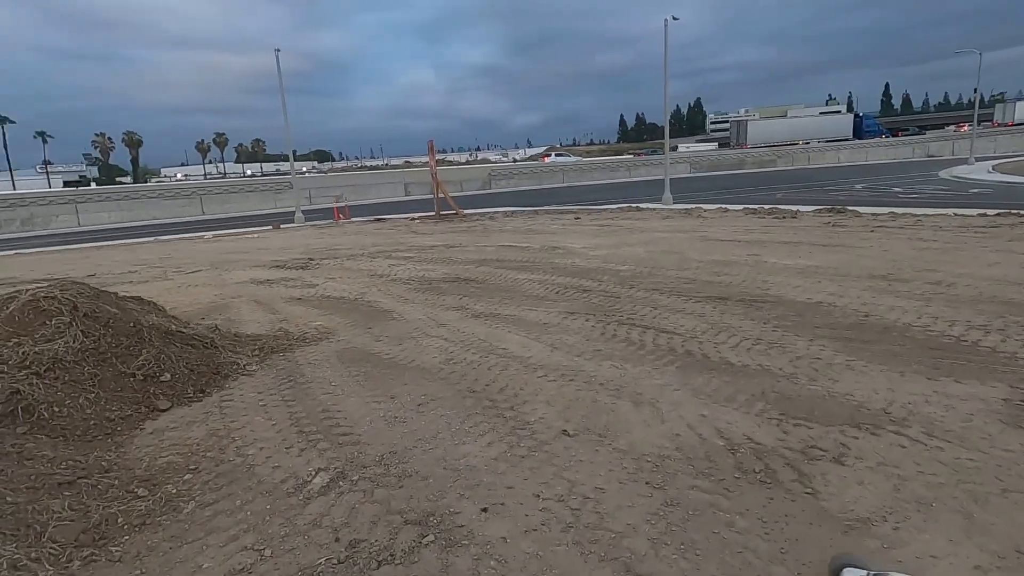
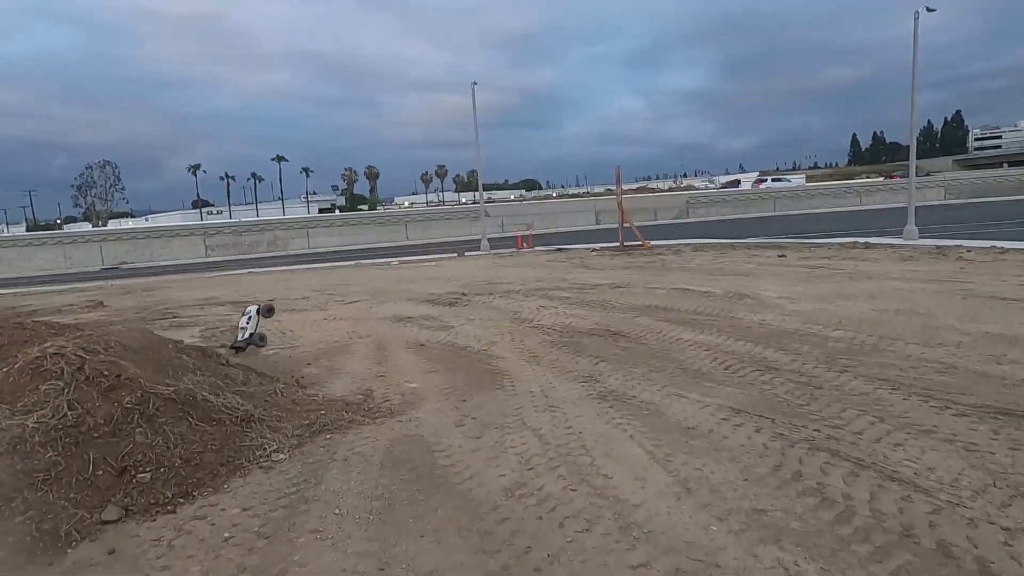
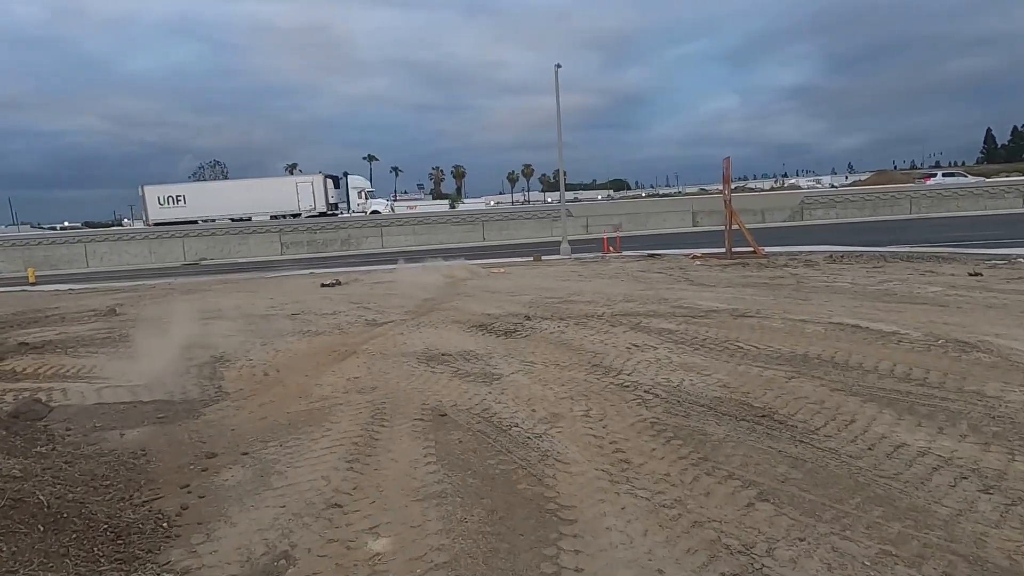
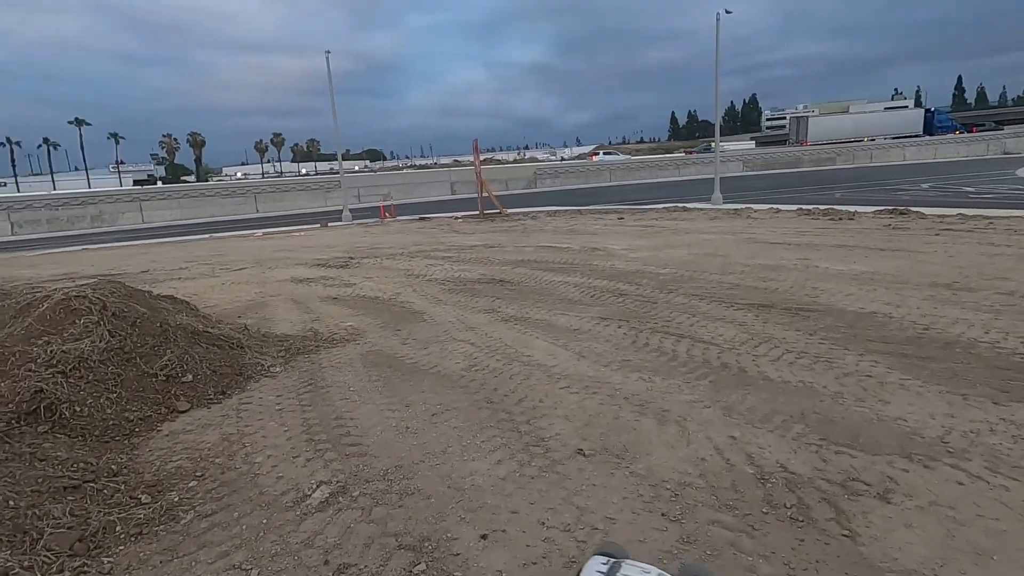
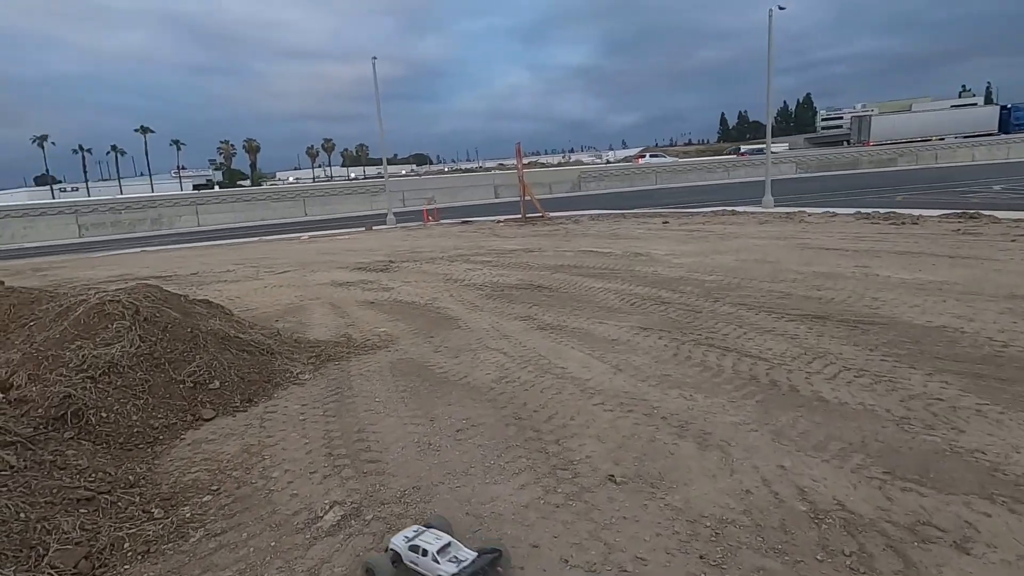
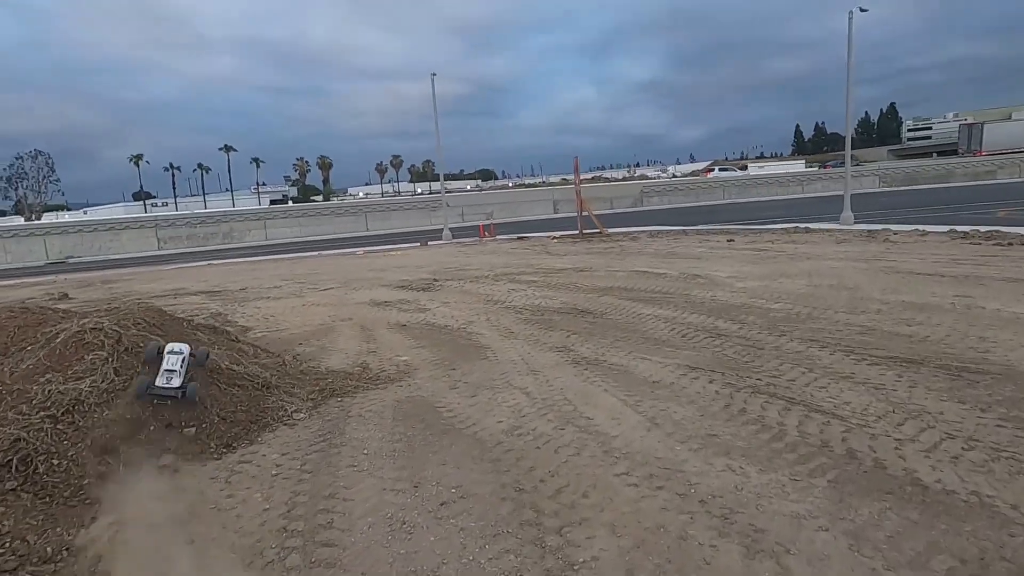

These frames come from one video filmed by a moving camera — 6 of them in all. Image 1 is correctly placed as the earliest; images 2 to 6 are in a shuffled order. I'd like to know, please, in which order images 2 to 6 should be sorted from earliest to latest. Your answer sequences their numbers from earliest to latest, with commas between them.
4, 5, 6, 2, 3
